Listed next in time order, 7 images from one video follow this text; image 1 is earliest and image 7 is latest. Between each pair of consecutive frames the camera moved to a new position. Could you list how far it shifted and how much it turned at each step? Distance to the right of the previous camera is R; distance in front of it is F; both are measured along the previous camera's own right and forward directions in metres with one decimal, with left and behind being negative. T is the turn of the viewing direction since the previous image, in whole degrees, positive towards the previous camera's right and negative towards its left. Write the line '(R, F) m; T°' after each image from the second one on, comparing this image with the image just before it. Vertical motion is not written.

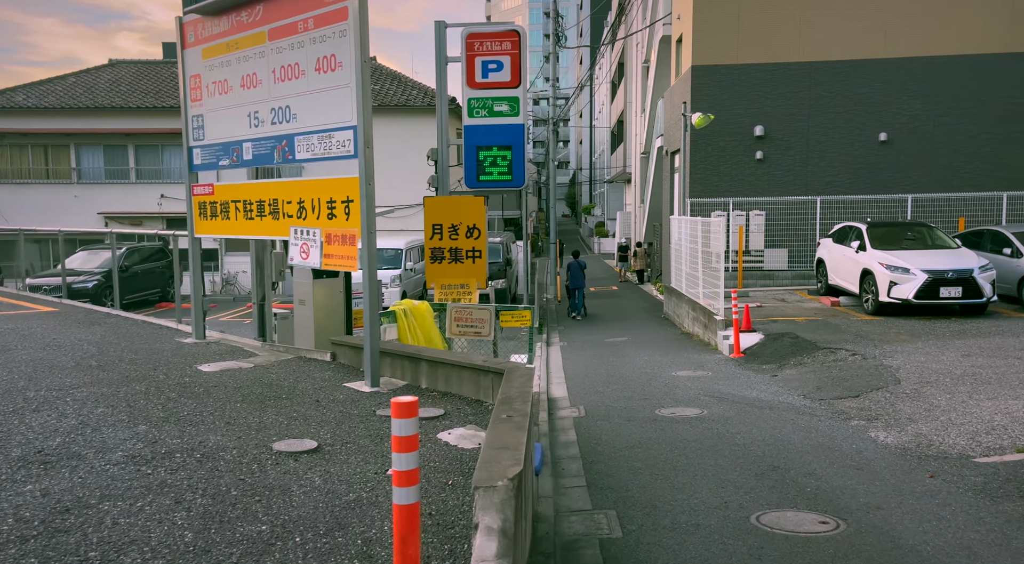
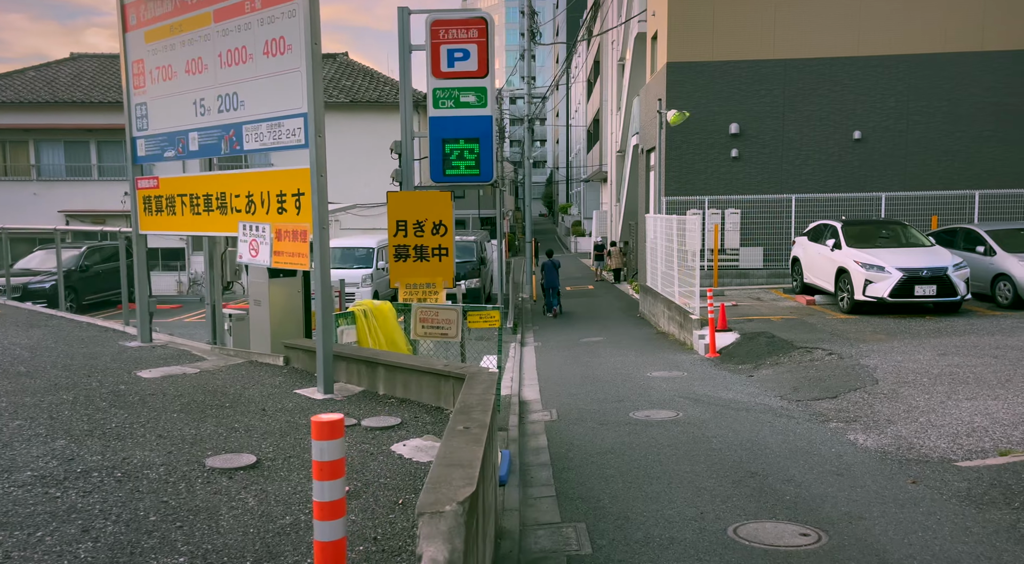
(+0.1, +0.3) m; +2°
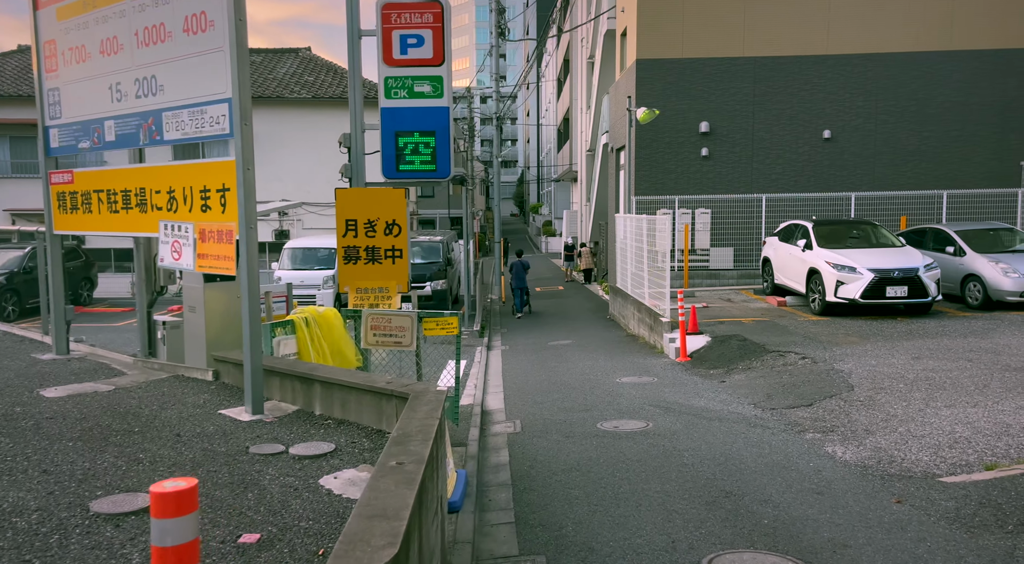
(+0.1, +0.5) m; +2°
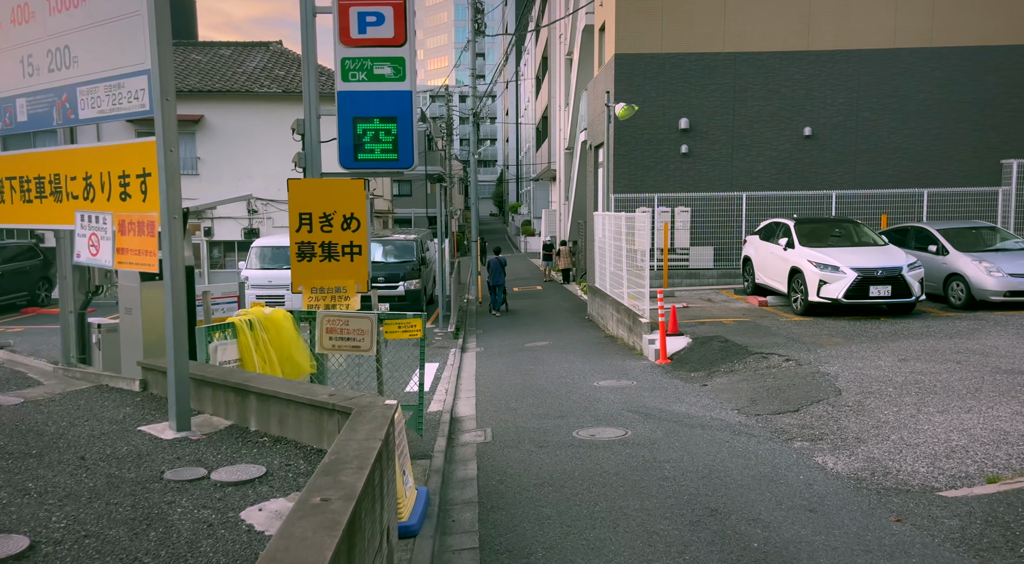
(+0.1, +0.5) m; +1°
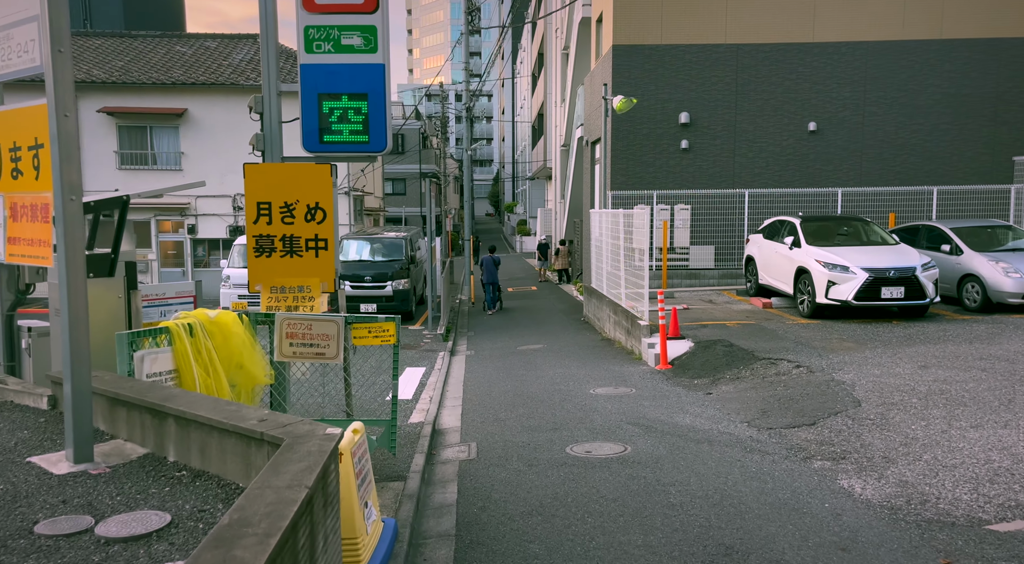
(+0.1, +0.7) m; 0°
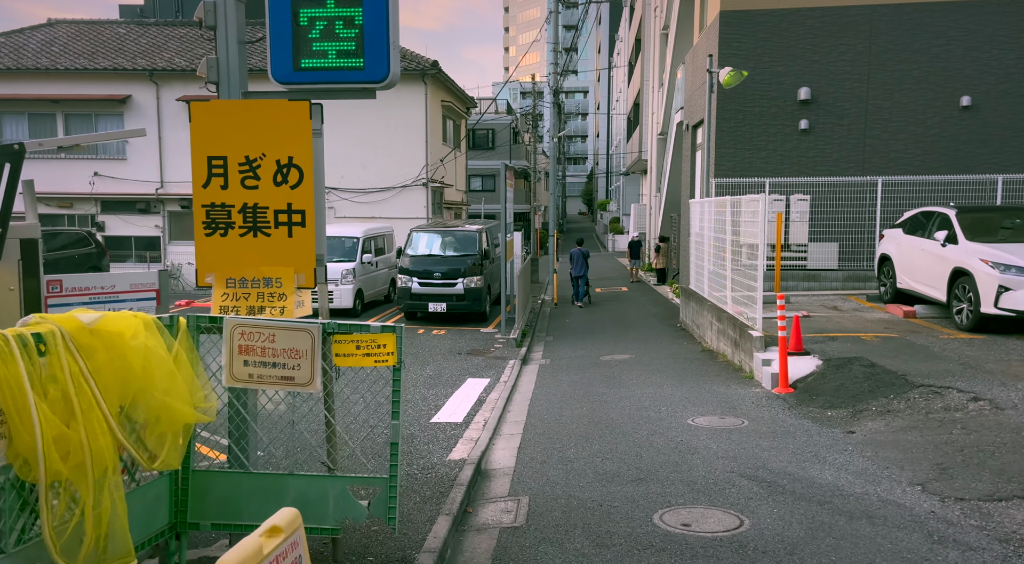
(+0.1, +1.8) m; -7°
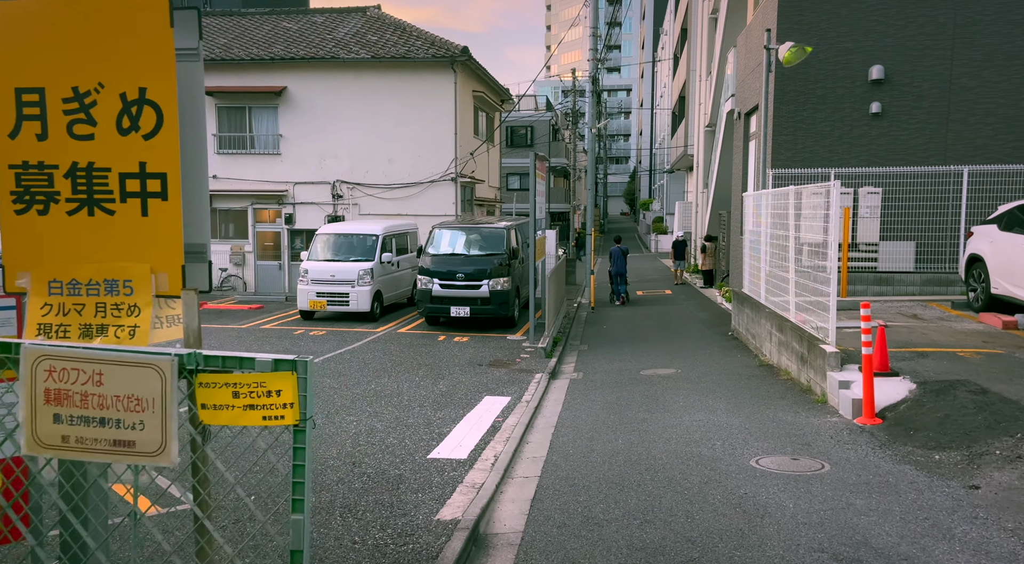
(+0.2, +1.4) m; -3°
